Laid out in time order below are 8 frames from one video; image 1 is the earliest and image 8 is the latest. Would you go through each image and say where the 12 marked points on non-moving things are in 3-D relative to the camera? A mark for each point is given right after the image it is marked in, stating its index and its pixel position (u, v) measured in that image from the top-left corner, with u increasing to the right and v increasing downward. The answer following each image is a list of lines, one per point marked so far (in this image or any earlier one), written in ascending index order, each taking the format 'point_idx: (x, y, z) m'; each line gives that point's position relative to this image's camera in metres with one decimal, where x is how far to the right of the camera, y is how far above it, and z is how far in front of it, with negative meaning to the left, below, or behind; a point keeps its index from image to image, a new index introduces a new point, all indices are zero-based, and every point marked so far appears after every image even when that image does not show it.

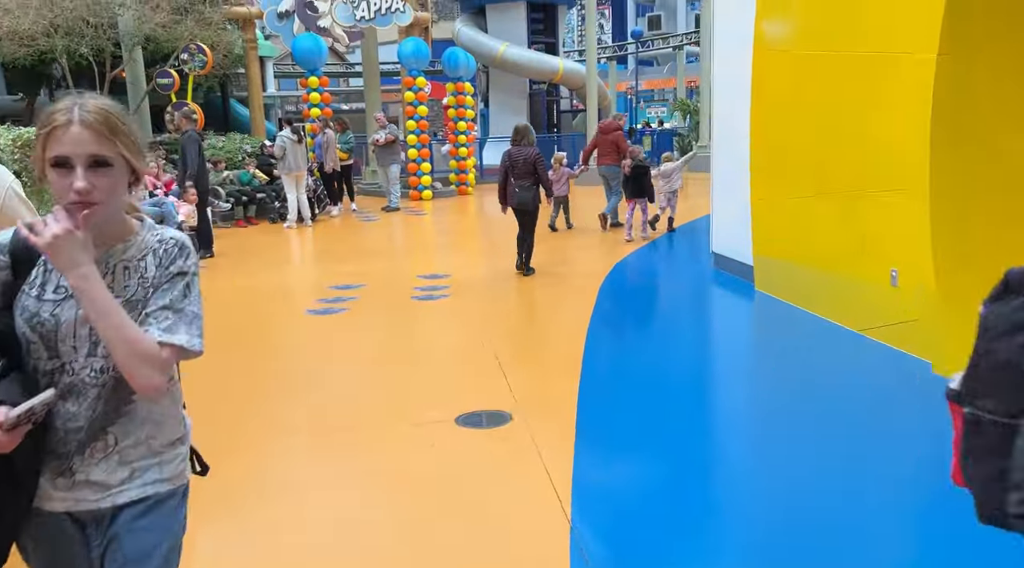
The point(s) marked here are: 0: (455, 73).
0: (-1.2, +4.3, +18.7) m
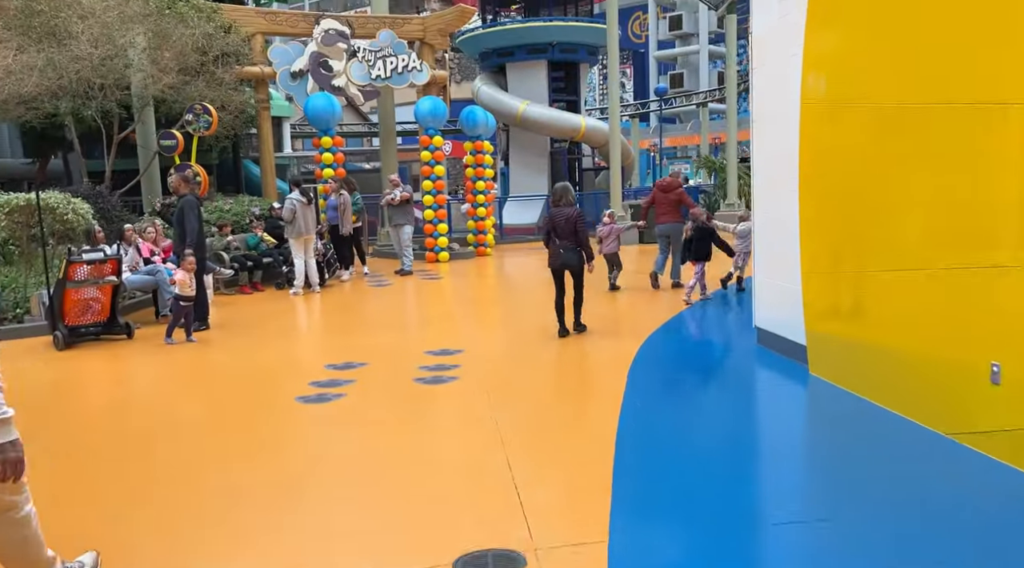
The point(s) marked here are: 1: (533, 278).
0: (-0.8, +3.0, +18.1) m
1: (+0.4, +0.1, +16.3) m
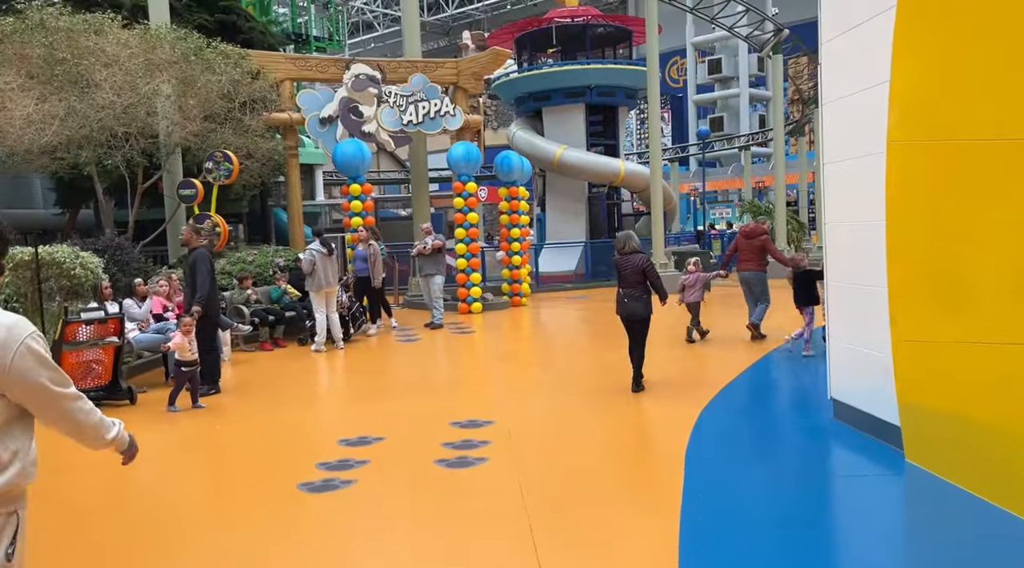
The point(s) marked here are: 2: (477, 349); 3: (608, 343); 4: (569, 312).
0: (-0.1, +2.0, +17.4) m
1: (+1.0, -0.8, +15.4) m
2: (-0.5, -0.9, +13.4) m
3: (+1.5, -0.9, +14.1) m
4: (+1.1, -0.5, +17.7) m
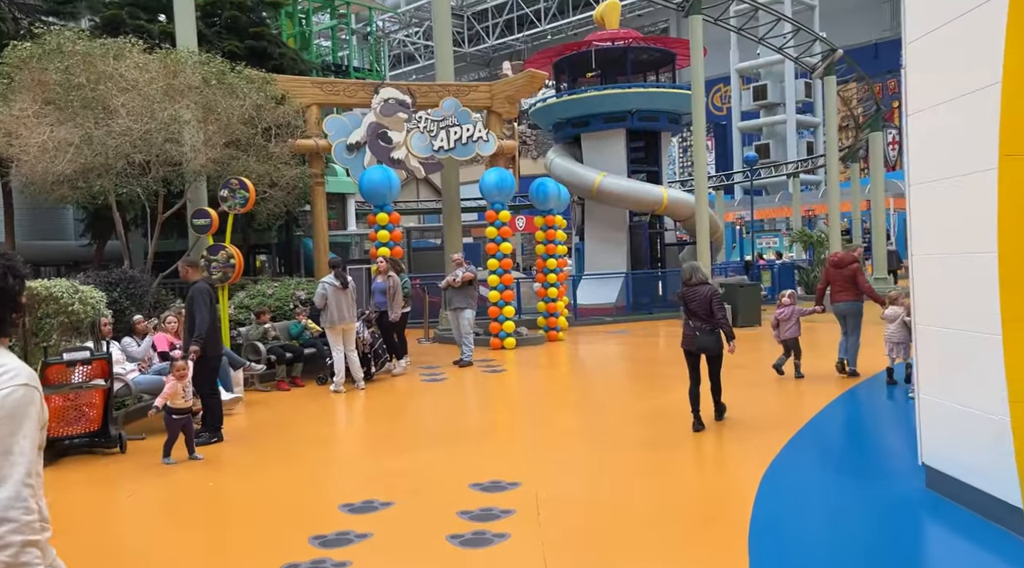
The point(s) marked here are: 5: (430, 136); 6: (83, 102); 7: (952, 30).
0: (+0.6, +1.4, +16.6) m
1: (+1.6, -1.3, +14.4) m
2: (0.0, -1.4, +12.5) m
3: (+2.0, -1.4, +13.1) m
4: (+1.8, -1.1, +16.7) m
5: (-1.4, +2.5, +15.4) m
6: (-6.0, +2.5, +12.8) m
7: (+2.6, +1.5, +5.4) m
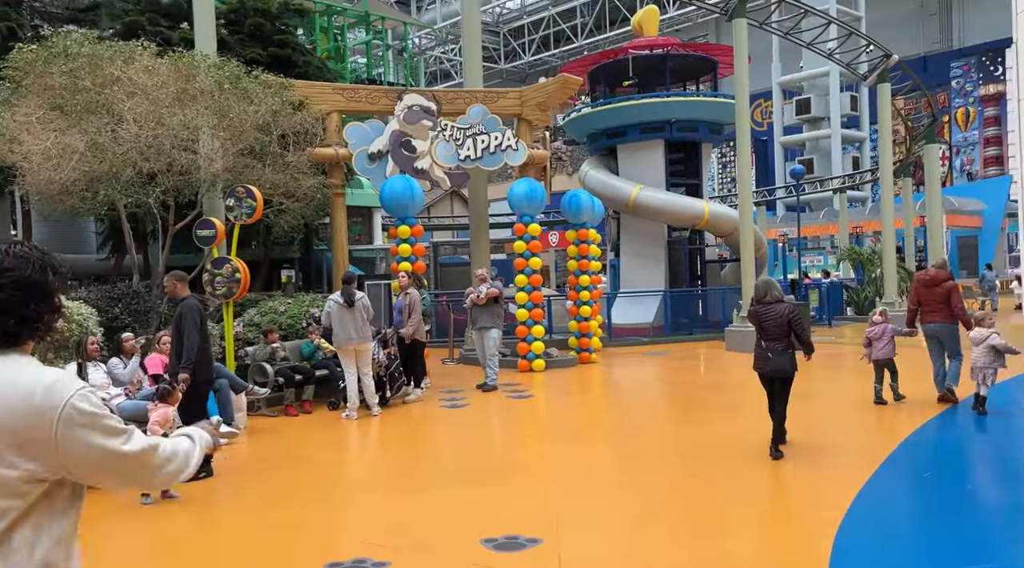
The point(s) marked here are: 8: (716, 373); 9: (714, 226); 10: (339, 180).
0: (+1.1, +1.1, +15.6) m
1: (+2.0, -1.6, +13.4) m
2: (+0.3, -1.6, +11.5) m
3: (+2.4, -1.6, +12.0) m
4: (+2.3, -1.4, +15.6) m
5: (-0.9, +2.2, +14.5) m
6: (-5.6, +2.3, +12.1) m
7: (+2.7, +1.4, +4.4) m
8: (+3.3, -1.4, +14.6) m
9: (+4.3, +1.2, +19.4) m
10: (-2.7, +1.6, +14.5) m
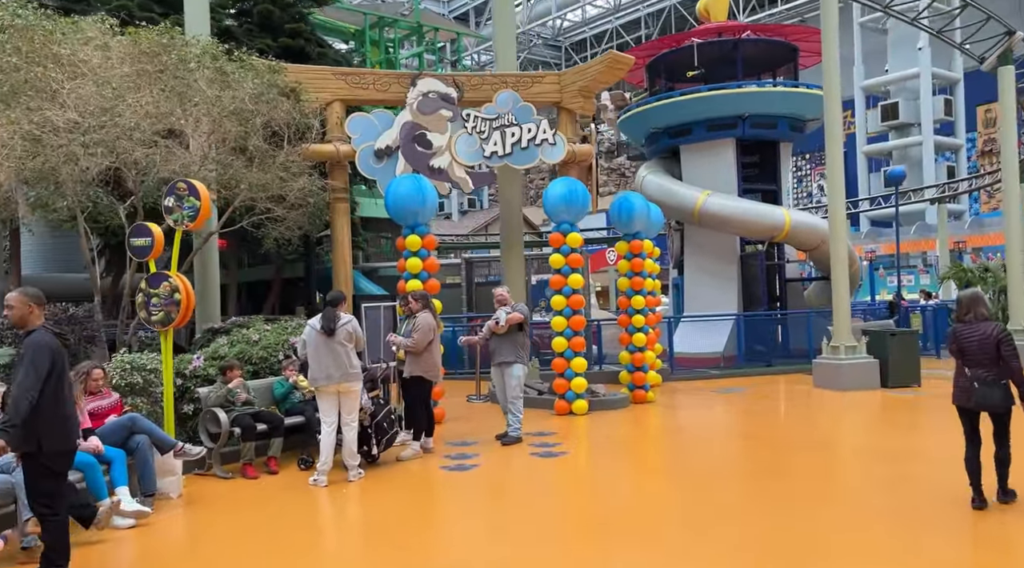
0: (+1.6, +0.8, +12.9) m
1: (+2.4, -1.8, +10.6) m
2: (+0.6, -1.9, +8.8) m
3: (+2.6, -1.9, +9.2) m
4: (+2.8, -1.8, +12.8) m
5: (-0.4, +1.9, +12.0) m
6: (-5.3, +2.1, +9.9) m
7: (+2.4, +1.3, +1.6) m
8: (+3.8, -1.7, +11.7) m
9: (+5.1, +0.8, +16.5) m
10: (-2.2, +1.3, +12.1) m
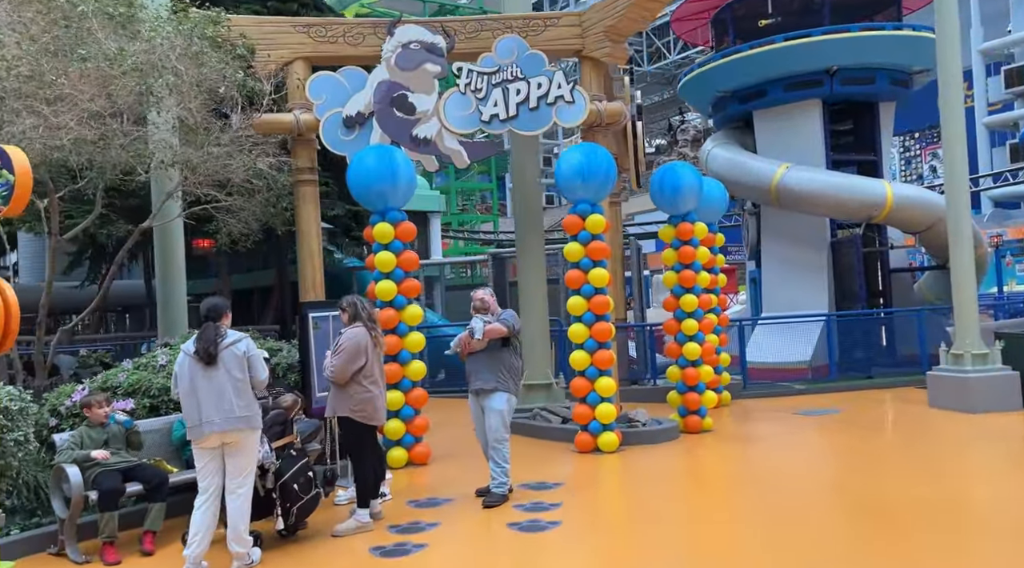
0: (+1.8, +0.8, +10.1) m
1: (+2.3, -1.8, +7.6) m
2: (+0.4, -1.8, +6.1) m
3: (+2.4, -1.8, +6.2) m
4: (+3.0, -1.7, +9.8) m
5: (-0.4, +1.9, +9.4) m
6: (-5.4, +2.0, +7.9) m
7: (+1.3, +1.4, -1.3) m
8: (+3.8, -1.6, +8.7) m
9: (+5.6, +0.9, +13.3) m
10: (-2.2, +1.3, +9.7) m
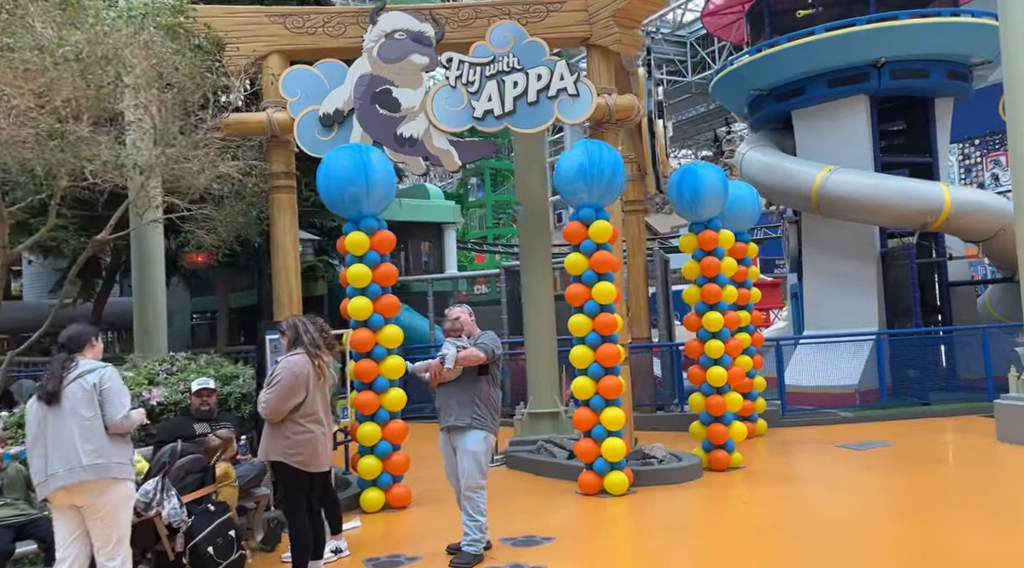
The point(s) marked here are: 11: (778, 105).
0: (+1.8, +0.7, +8.9) m
1: (+2.2, -1.9, +6.4) m
2: (+0.2, -1.9, +5.0) m
3: (+2.2, -1.9, +5.0) m
4: (+3.0, -1.8, +8.5) m
5: (-0.4, +1.7, +8.3) m
6: (-5.5, +1.8, +7.1) m
7: (+0.7, +1.4, -2.4) m
8: (+3.8, -1.7, +7.3) m
9: (+5.8, +0.7, +11.9) m
10: (-2.2, +1.1, +8.7) m
11: (+4.0, +2.6, +13.5) m
